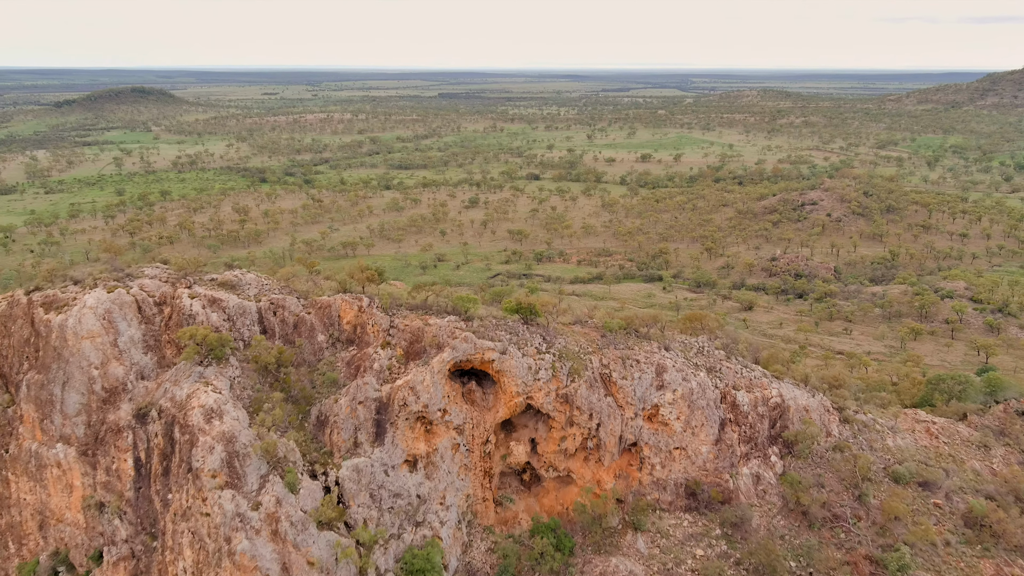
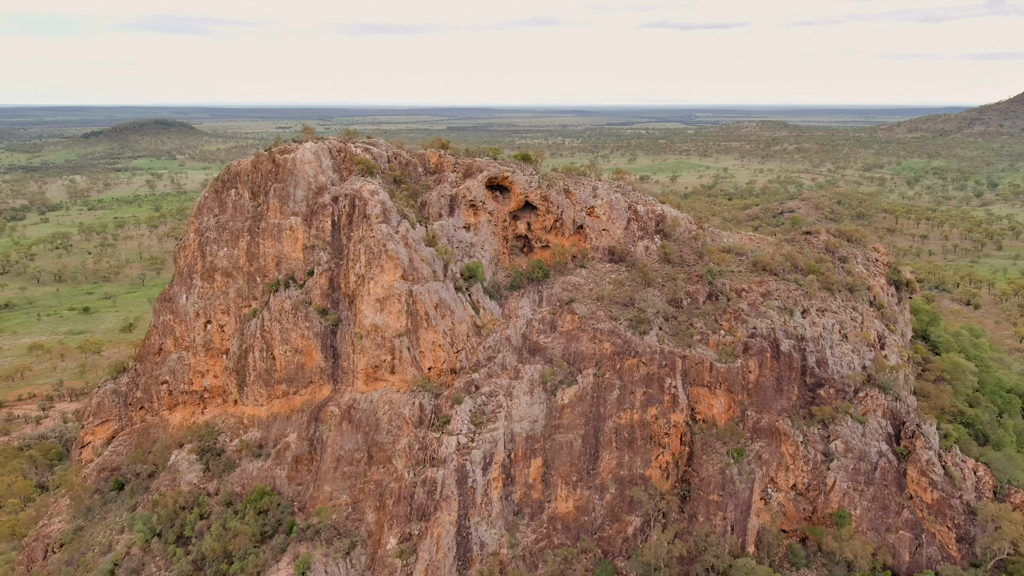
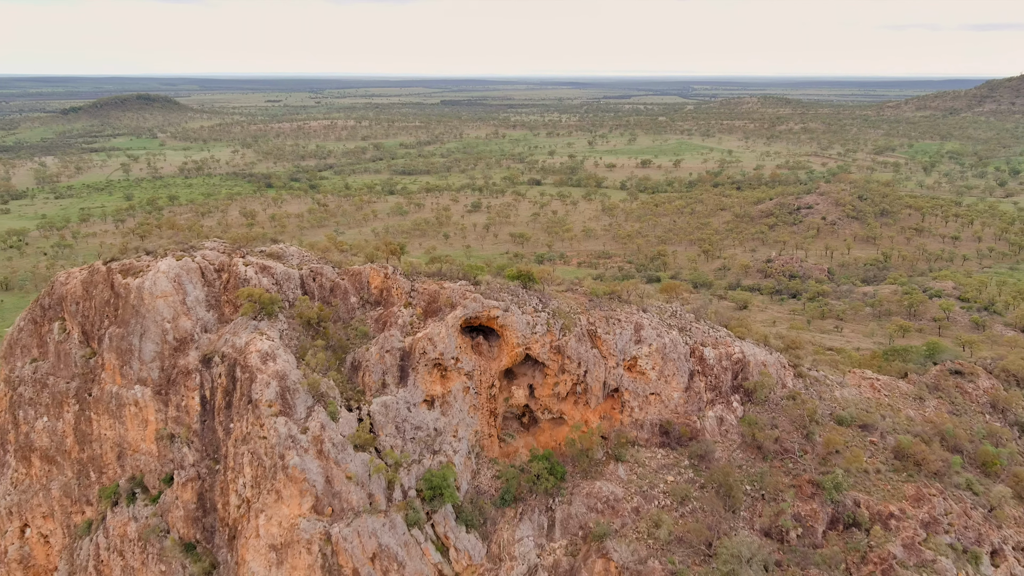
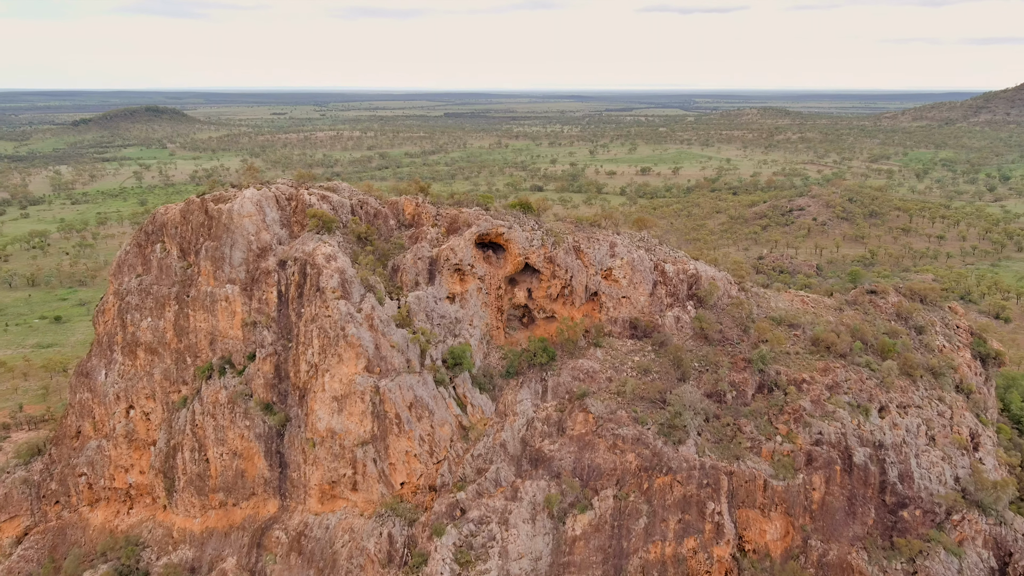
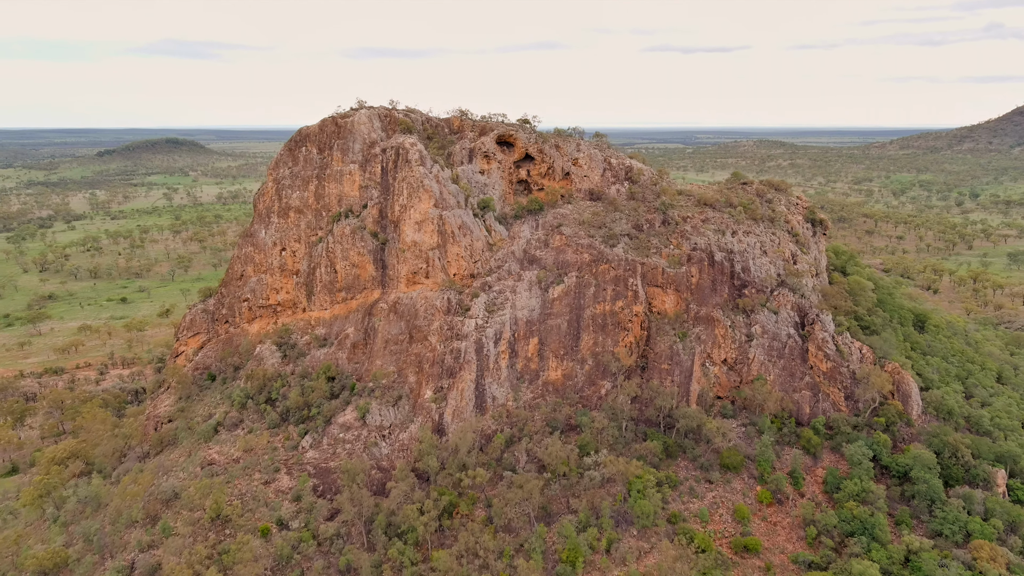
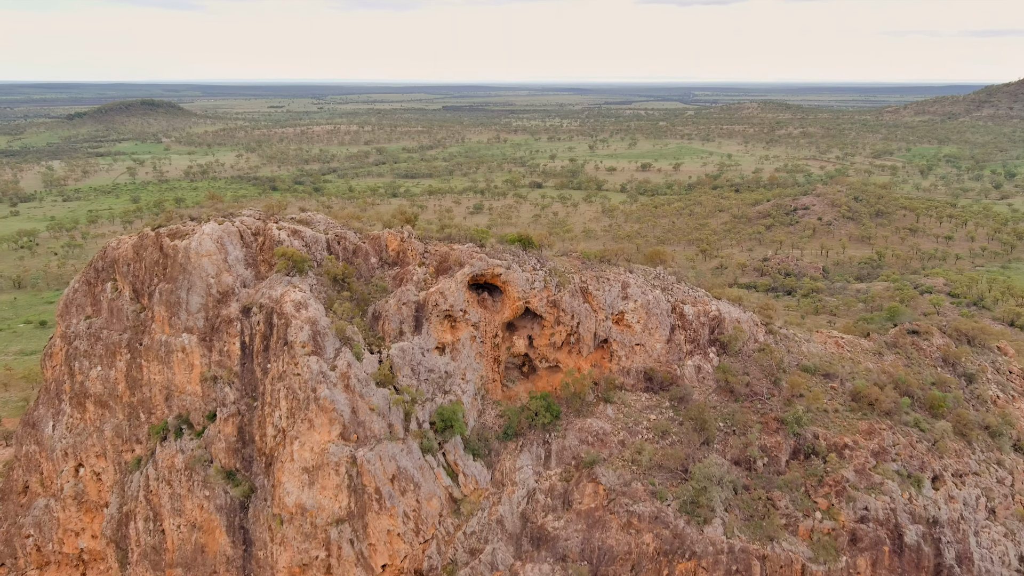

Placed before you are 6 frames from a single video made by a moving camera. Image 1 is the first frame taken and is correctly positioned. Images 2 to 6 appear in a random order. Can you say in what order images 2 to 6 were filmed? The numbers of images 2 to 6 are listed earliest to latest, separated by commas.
3, 6, 4, 2, 5
